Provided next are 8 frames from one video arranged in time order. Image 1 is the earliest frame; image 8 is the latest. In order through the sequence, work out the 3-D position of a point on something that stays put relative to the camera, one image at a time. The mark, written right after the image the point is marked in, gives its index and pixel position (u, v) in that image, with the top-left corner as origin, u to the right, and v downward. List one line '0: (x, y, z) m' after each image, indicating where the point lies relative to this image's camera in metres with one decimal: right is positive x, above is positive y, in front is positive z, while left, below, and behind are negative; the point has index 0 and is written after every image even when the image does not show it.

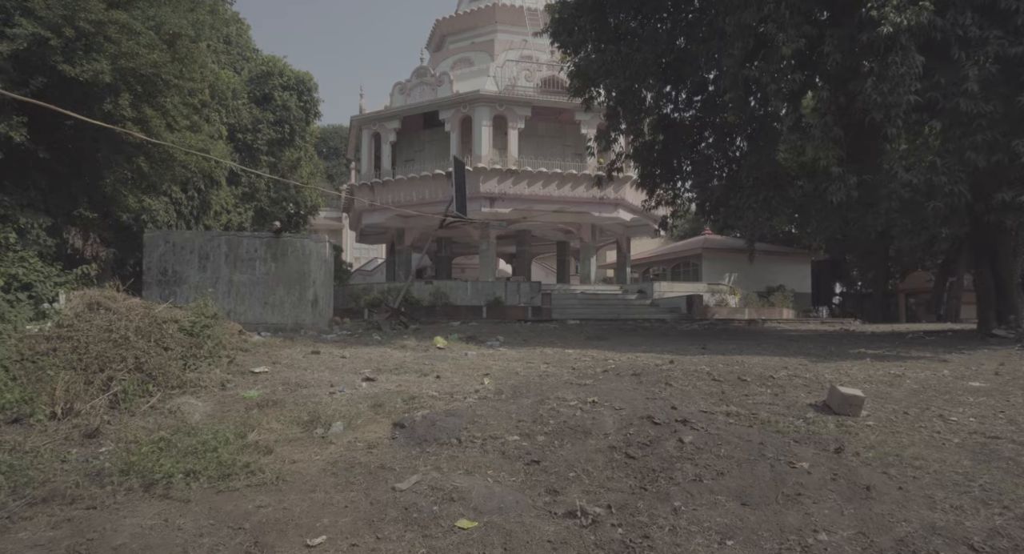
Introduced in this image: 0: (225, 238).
0: (-5.8, +0.8, +11.3) m
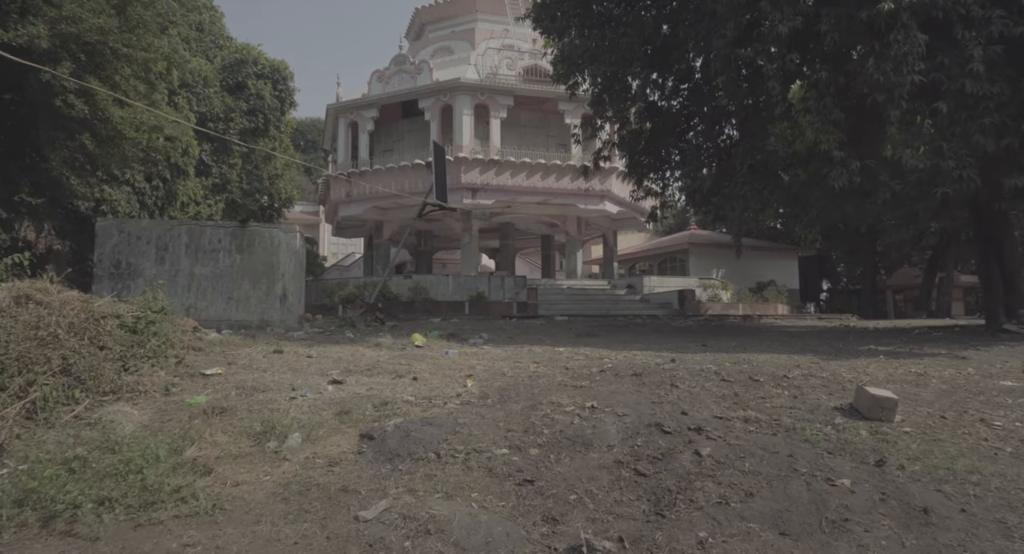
0: (-6.1, +0.9, +10.4) m
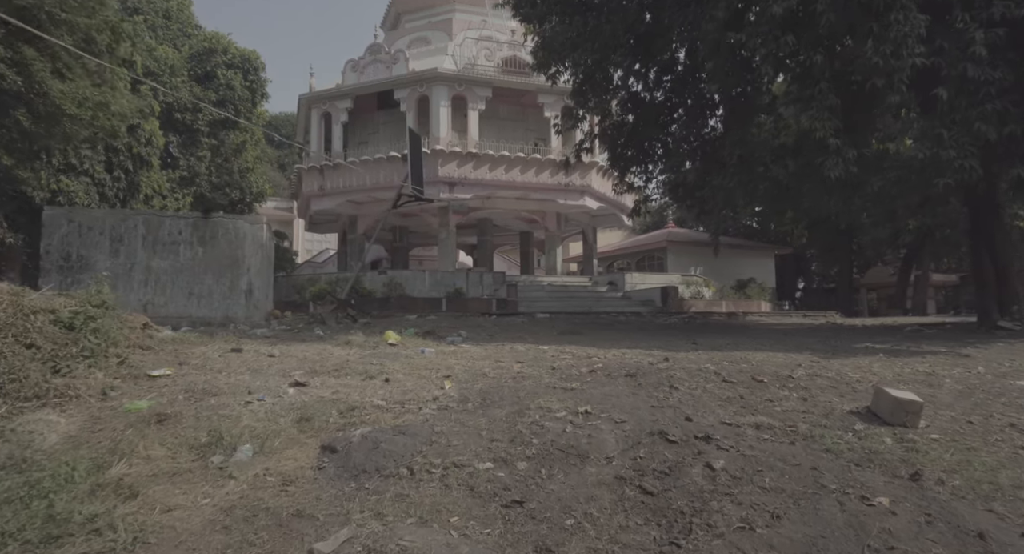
0: (-6.5, +1.0, +9.6) m
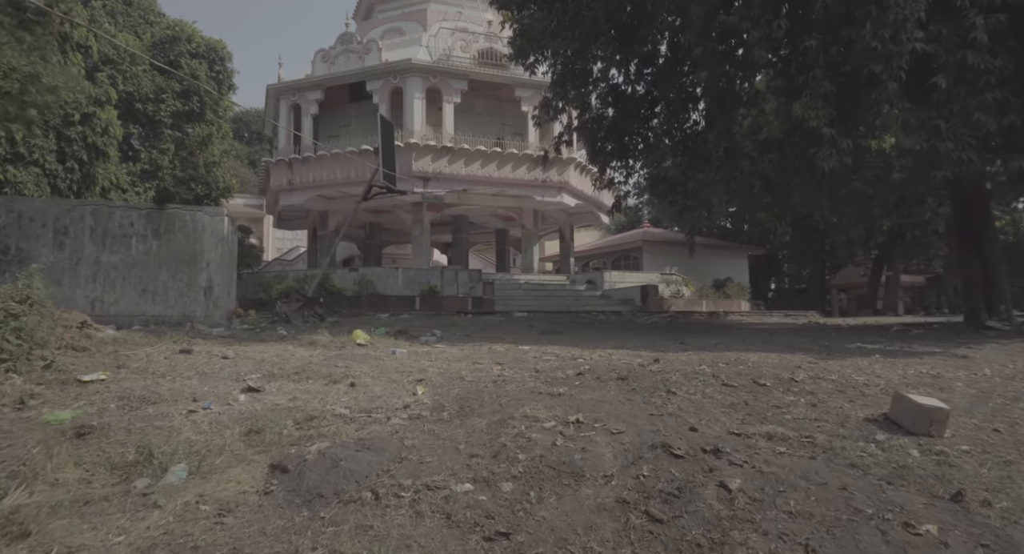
0: (-6.8, +1.1, +8.8) m
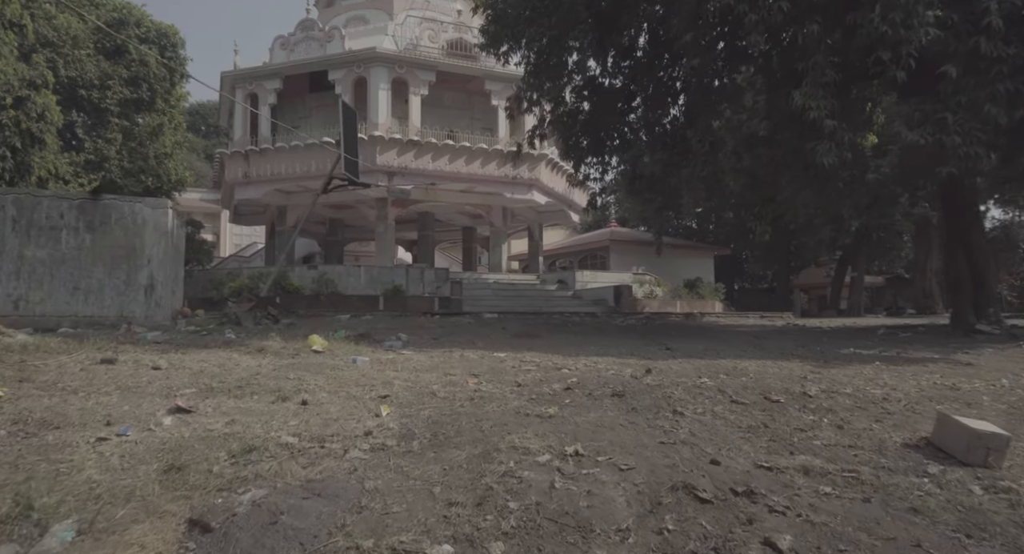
0: (-7.2, +1.2, +7.8) m
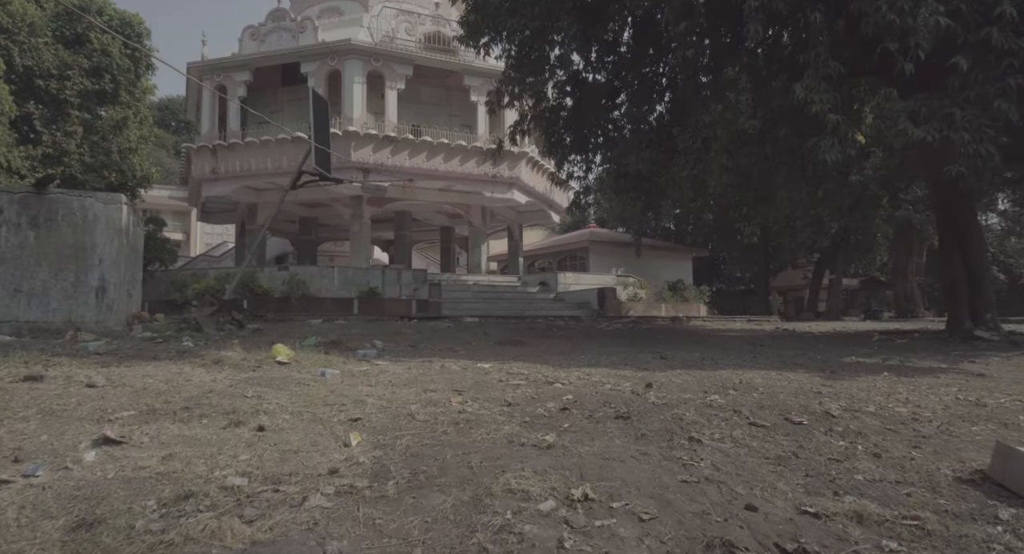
0: (-7.4, +1.1, +6.9) m
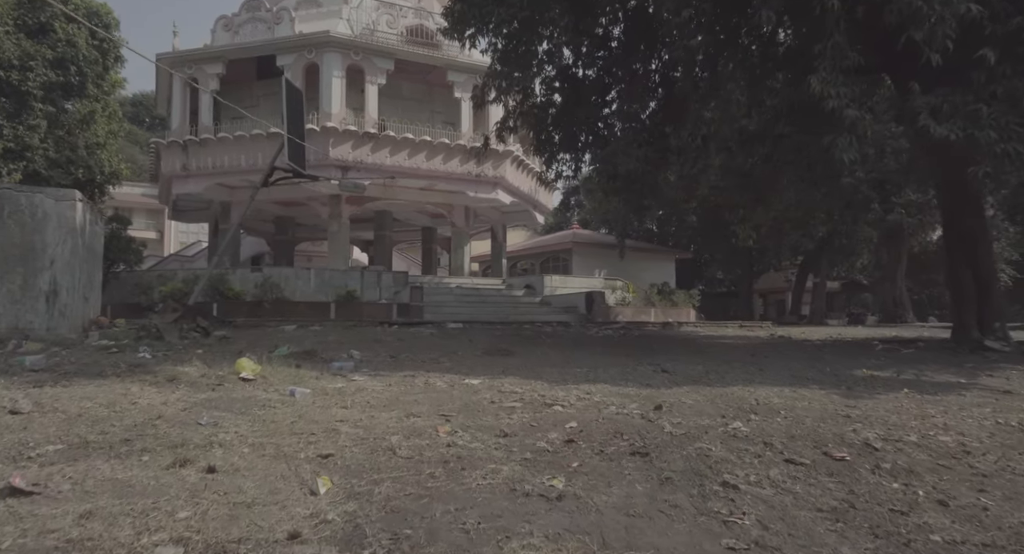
0: (-7.5, +1.1, +6.2) m
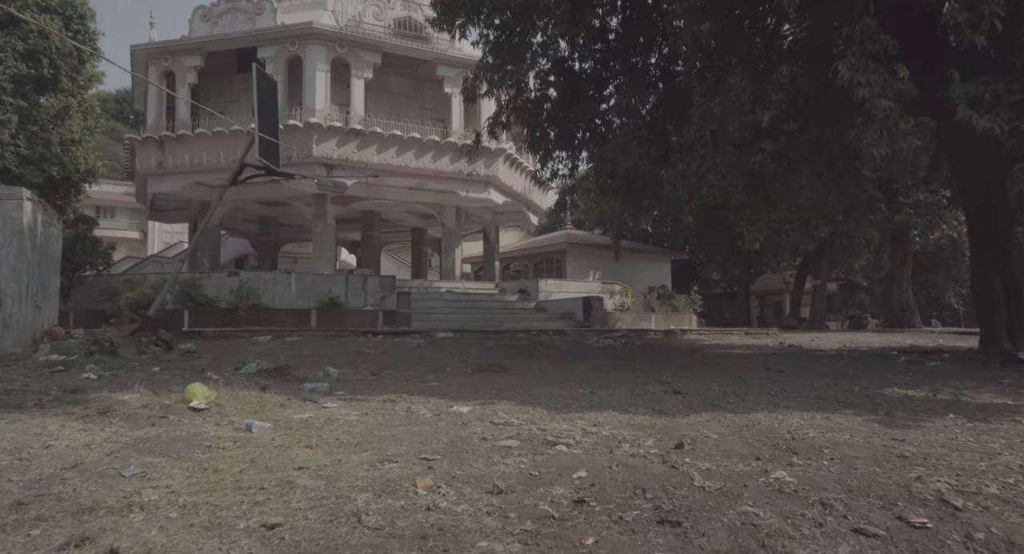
0: (-7.6, +1.0, +5.4) m
